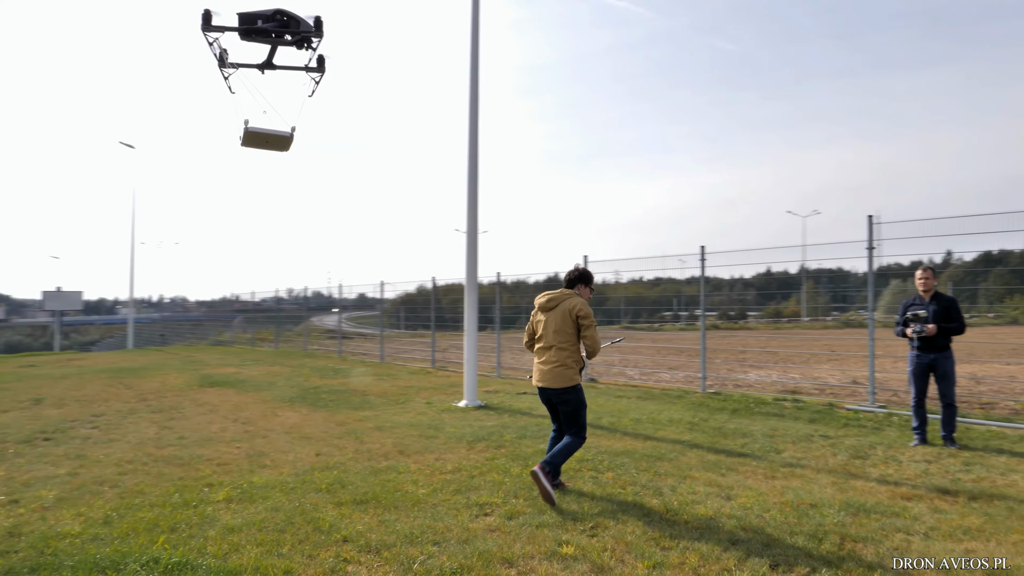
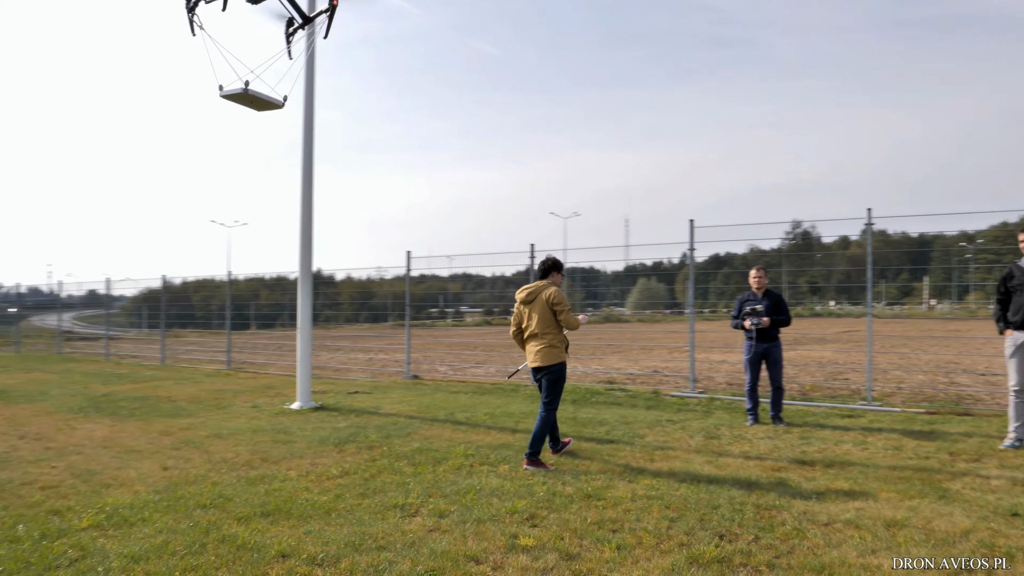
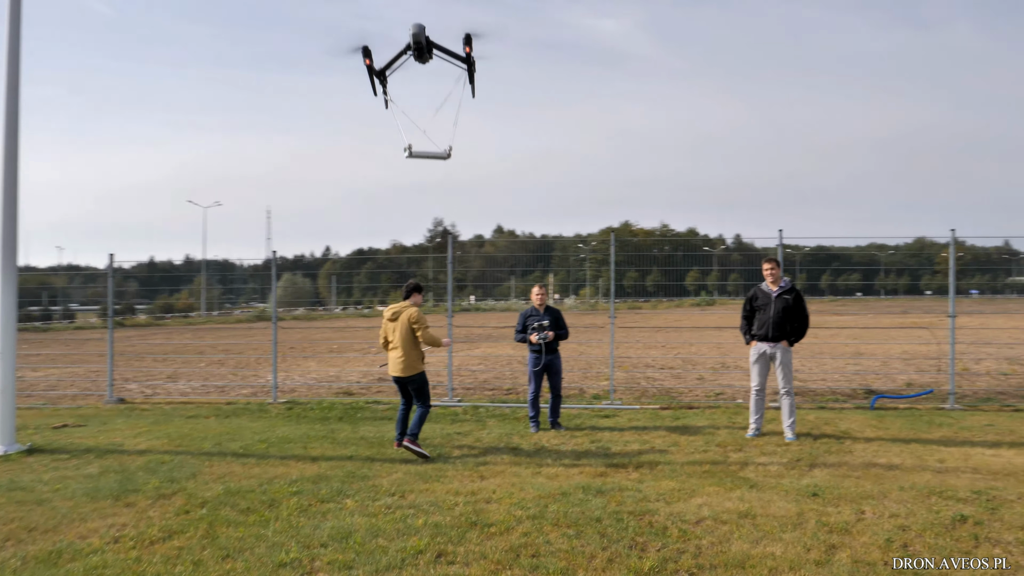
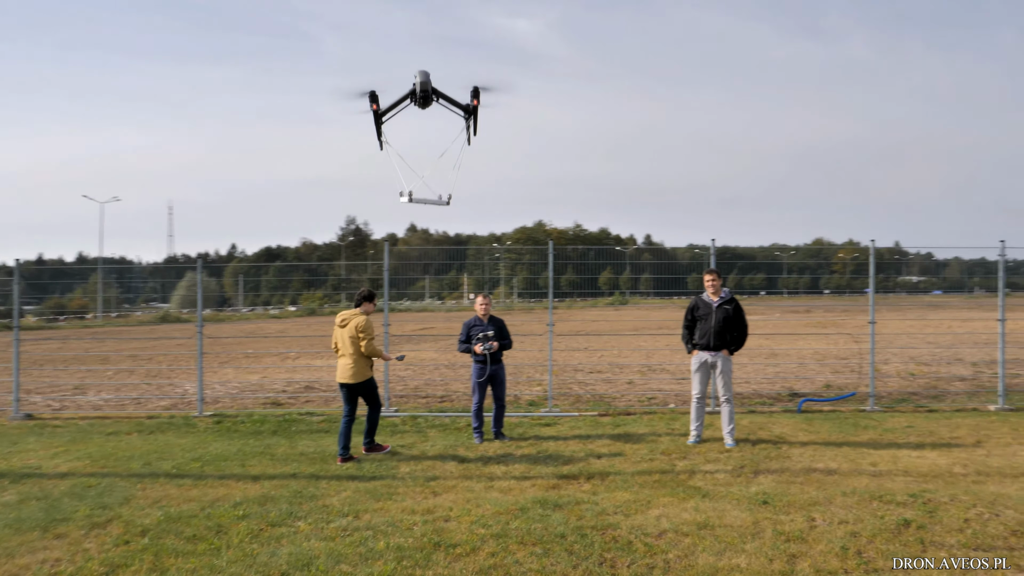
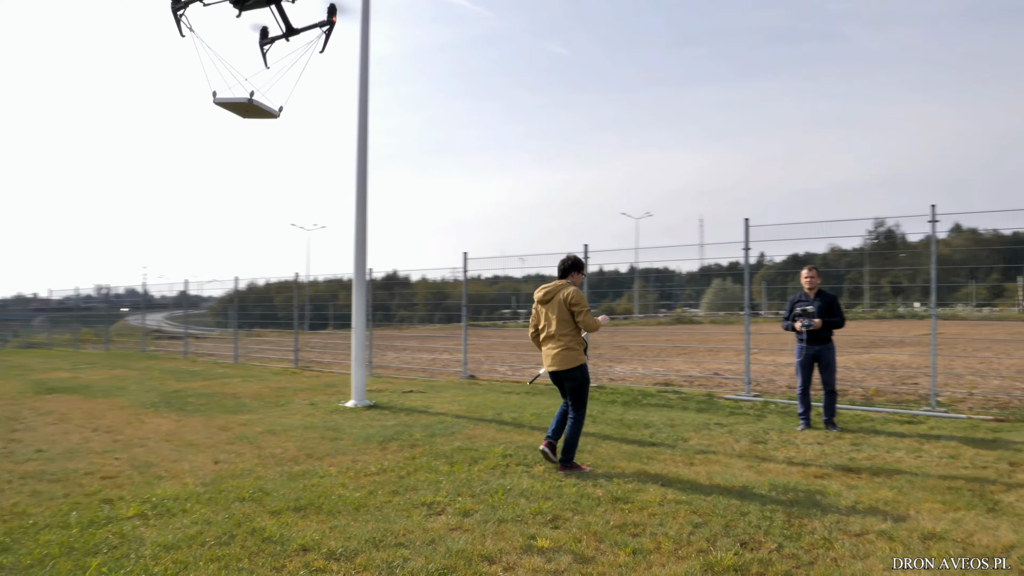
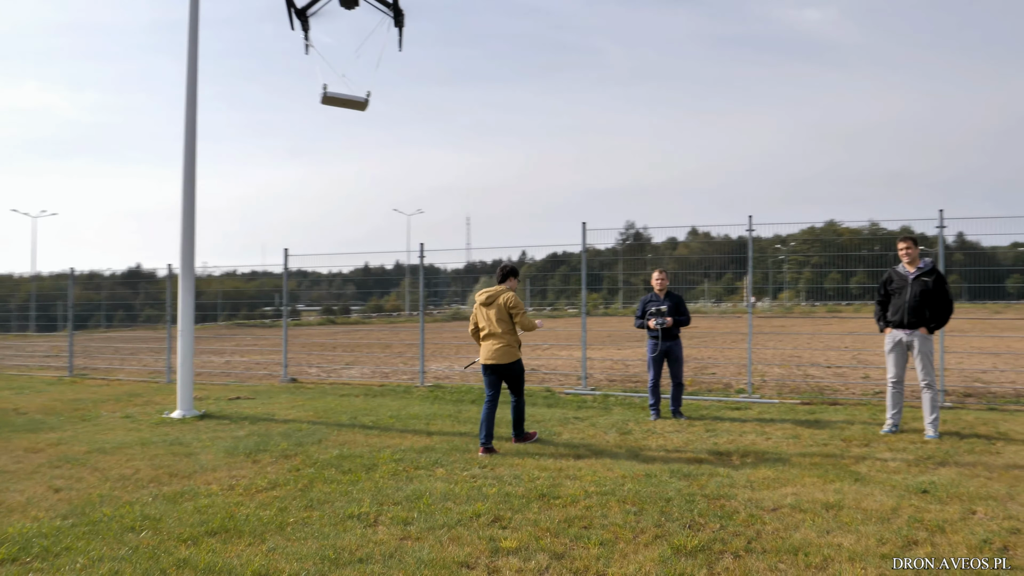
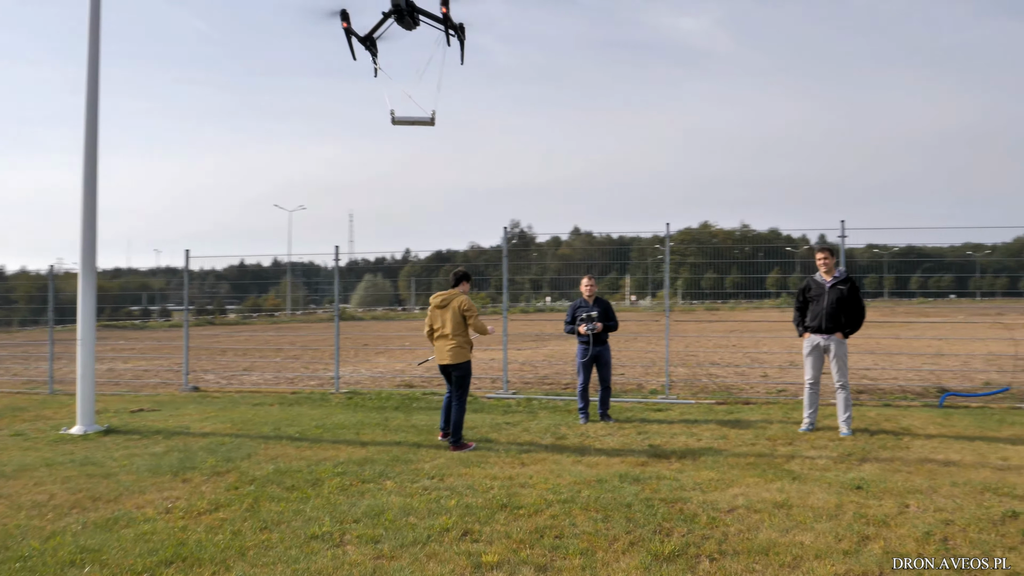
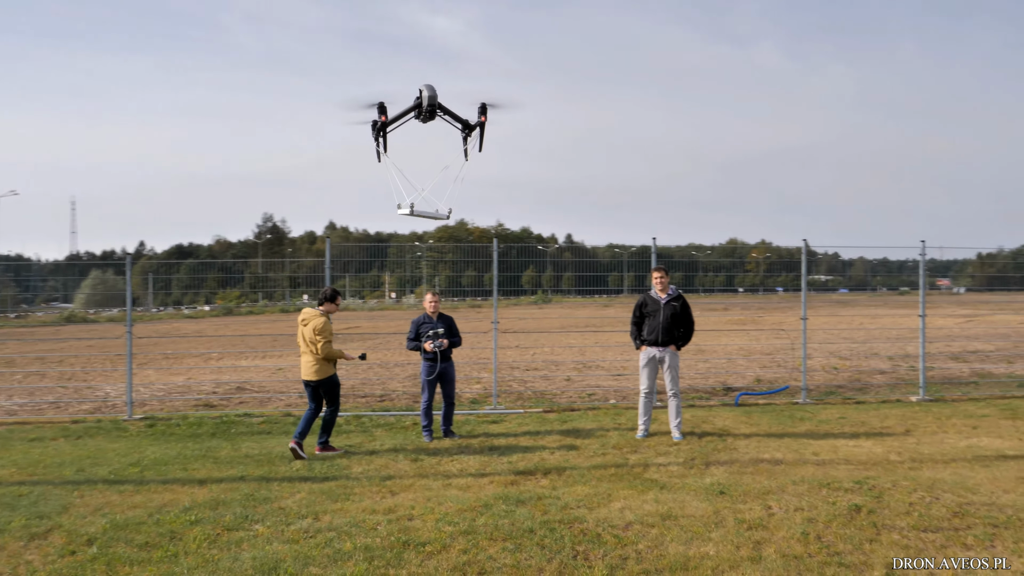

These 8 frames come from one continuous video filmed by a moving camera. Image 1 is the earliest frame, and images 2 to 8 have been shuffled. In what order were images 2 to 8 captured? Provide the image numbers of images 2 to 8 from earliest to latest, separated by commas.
5, 2, 6, 7, 3, 4, 8
